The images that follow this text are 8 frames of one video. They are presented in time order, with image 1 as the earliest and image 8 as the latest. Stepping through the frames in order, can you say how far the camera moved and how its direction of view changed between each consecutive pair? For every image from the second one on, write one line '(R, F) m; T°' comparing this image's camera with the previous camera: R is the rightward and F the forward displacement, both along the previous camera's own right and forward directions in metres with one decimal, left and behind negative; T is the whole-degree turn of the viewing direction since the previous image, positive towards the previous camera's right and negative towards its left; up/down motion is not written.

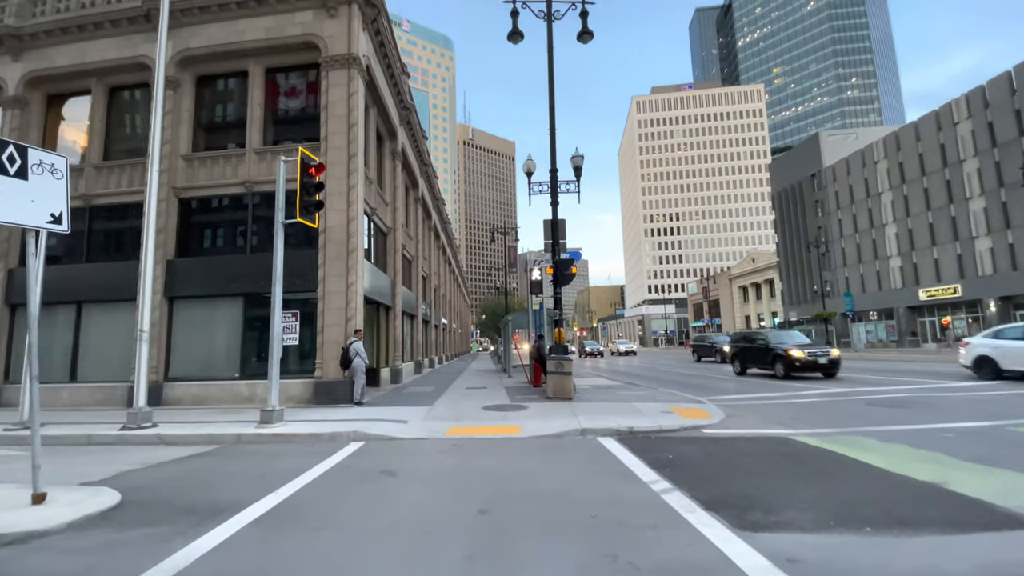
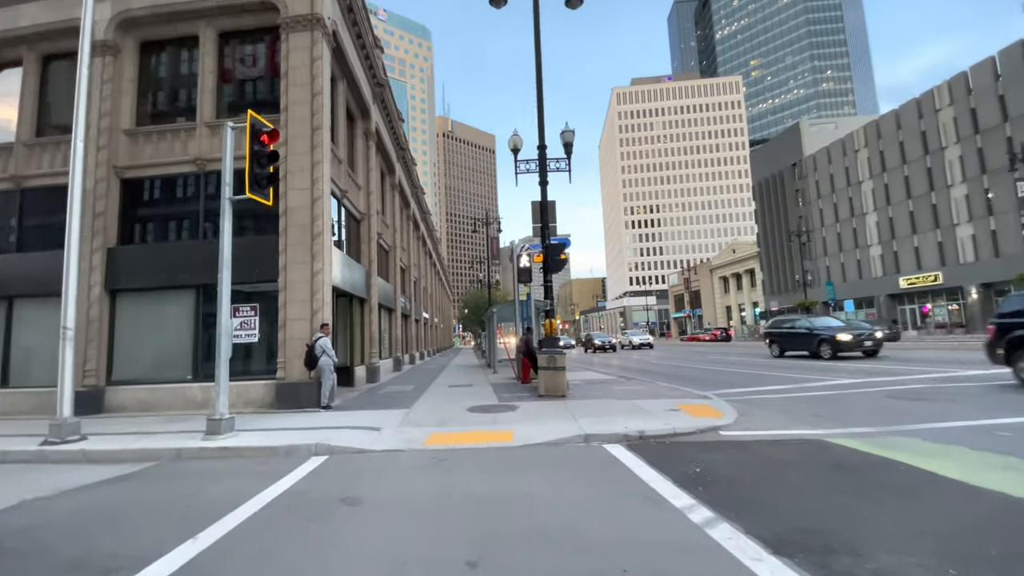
(-0.1, +1.3) m; +2°
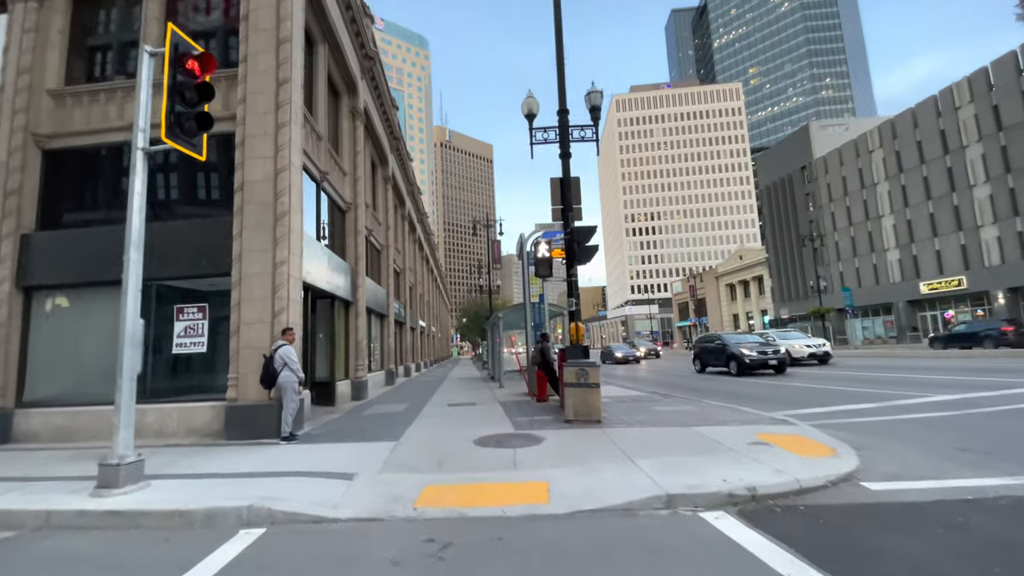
(-0.4, +2.6) m; 0°
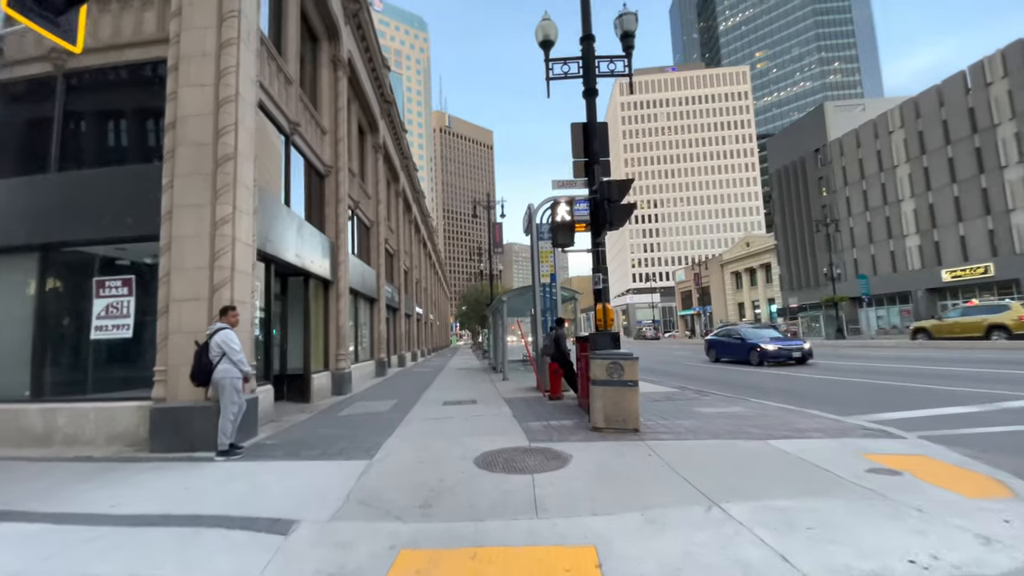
(-0.2, +2.2) m; 0°
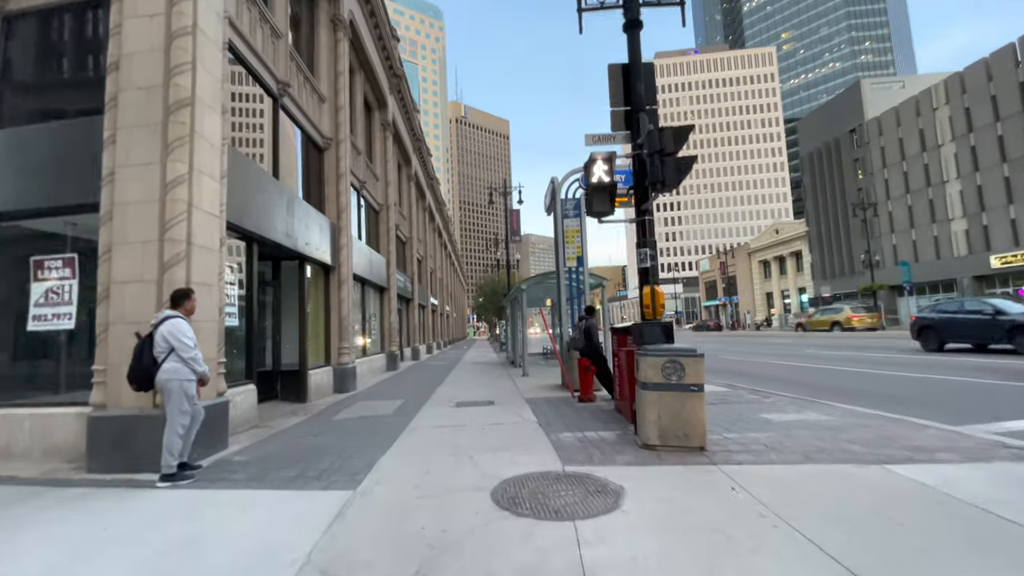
(-0.1, +1.6) m; -2°
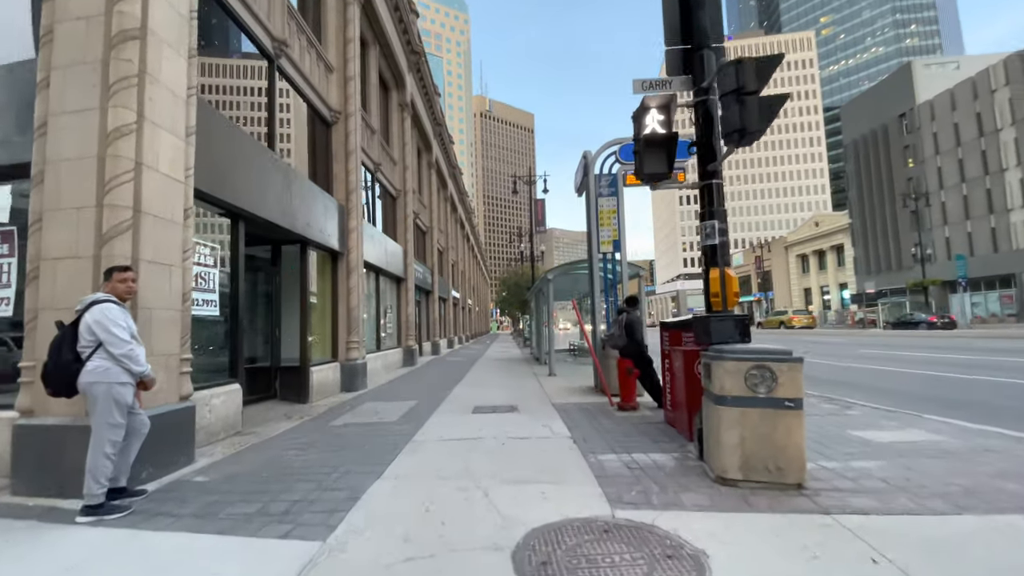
(-0.1, +1.4) m; -3°
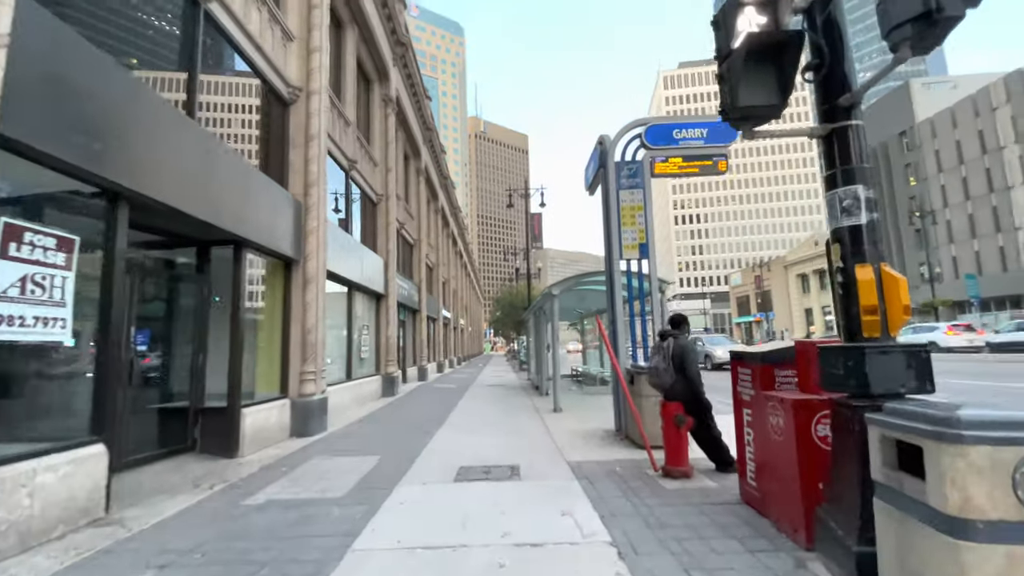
(-0.1, +2.2) m; +1°
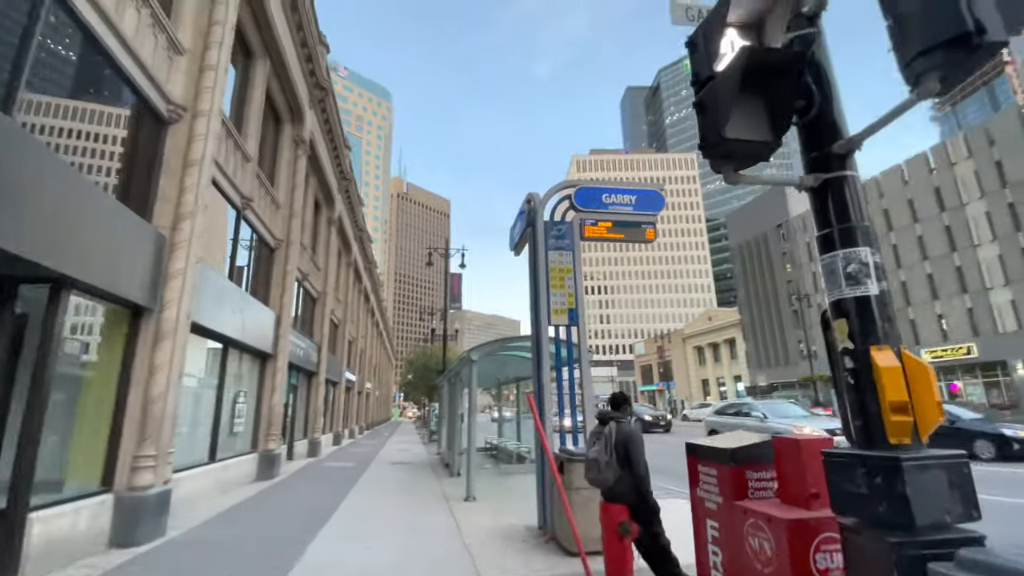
(0.0, +1.0) m; +10°
